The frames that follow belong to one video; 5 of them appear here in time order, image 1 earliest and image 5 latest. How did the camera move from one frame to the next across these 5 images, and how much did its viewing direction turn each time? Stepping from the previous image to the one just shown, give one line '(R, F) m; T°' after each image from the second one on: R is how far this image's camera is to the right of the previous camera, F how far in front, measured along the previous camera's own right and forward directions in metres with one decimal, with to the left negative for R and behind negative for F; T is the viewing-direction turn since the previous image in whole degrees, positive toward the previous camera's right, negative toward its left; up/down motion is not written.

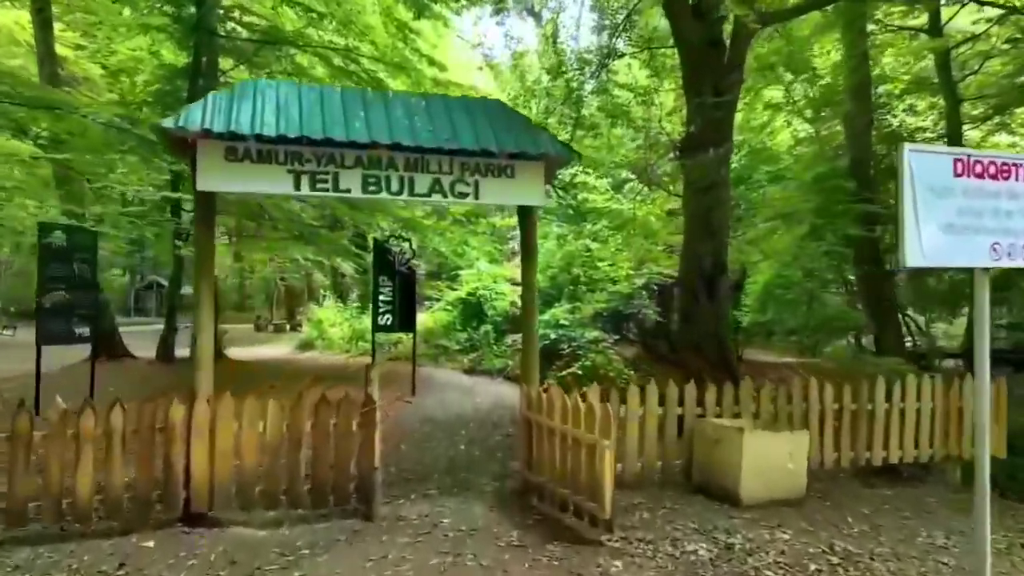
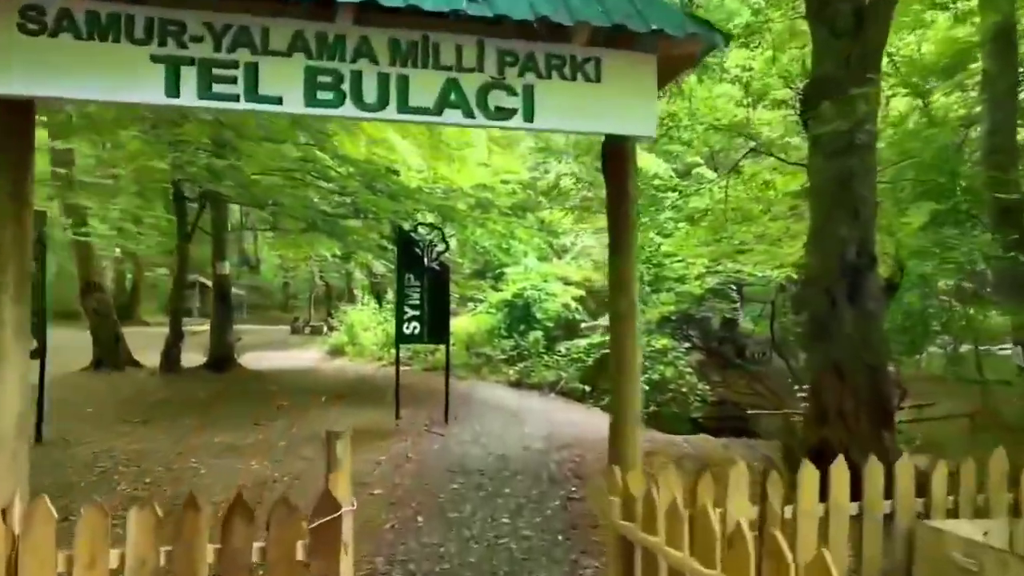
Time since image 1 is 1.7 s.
(-0.1, +1.9) m; -4°
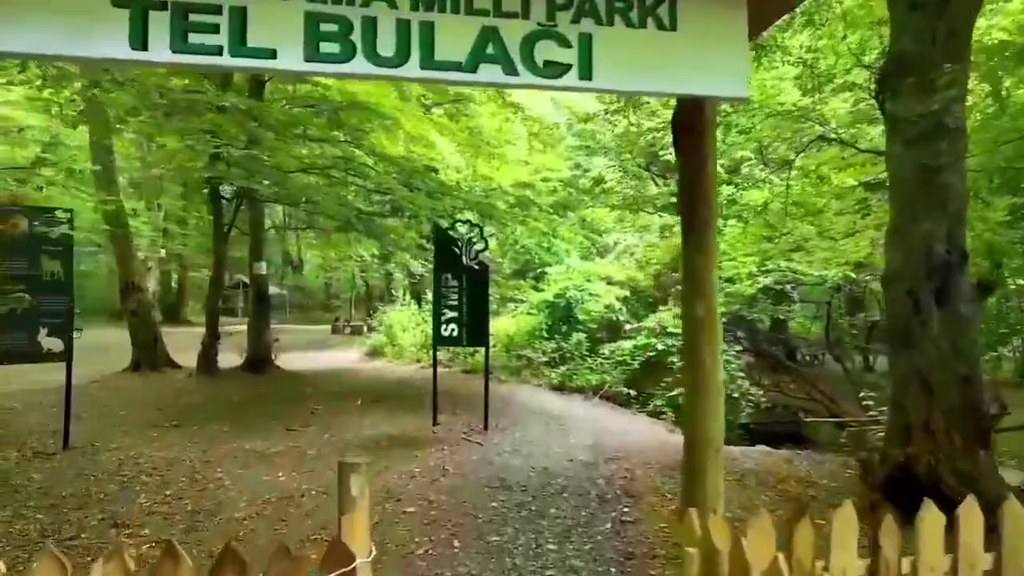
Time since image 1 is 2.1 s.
(0.0, +0.4) m; -3°
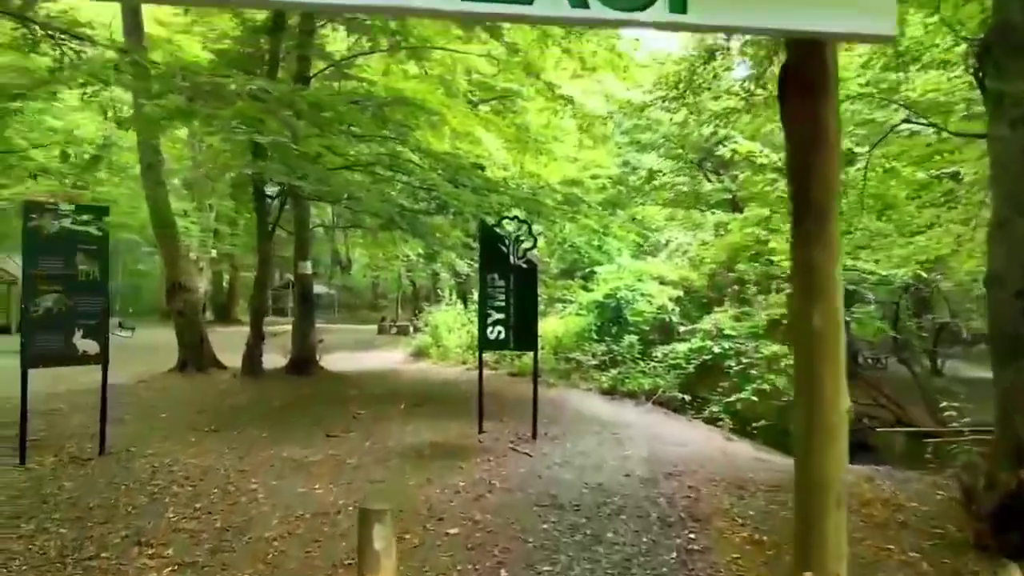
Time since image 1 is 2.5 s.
(0.0, +0.4) m; -4°
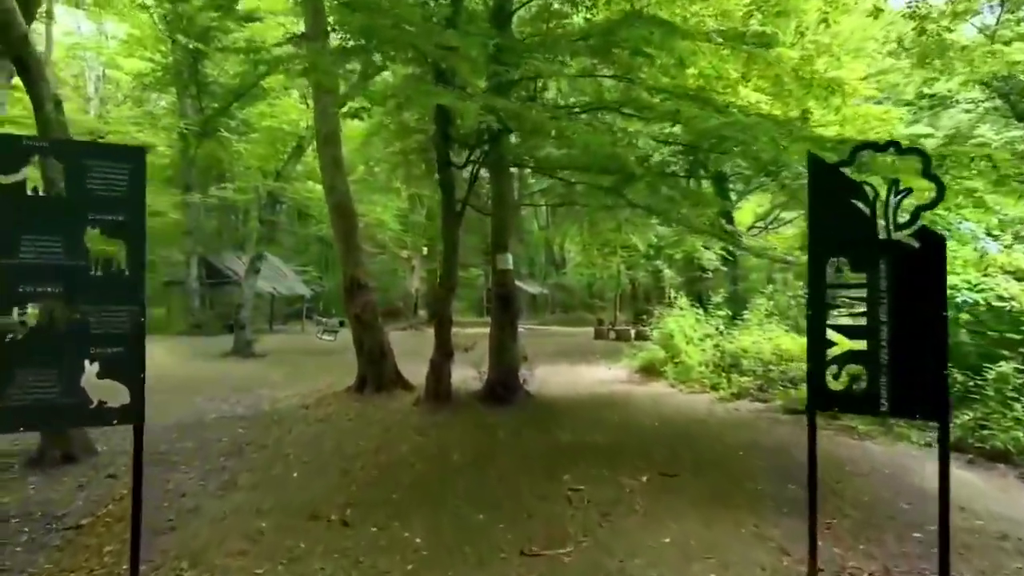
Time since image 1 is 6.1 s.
(-0.7, +3.3) m; -16°
